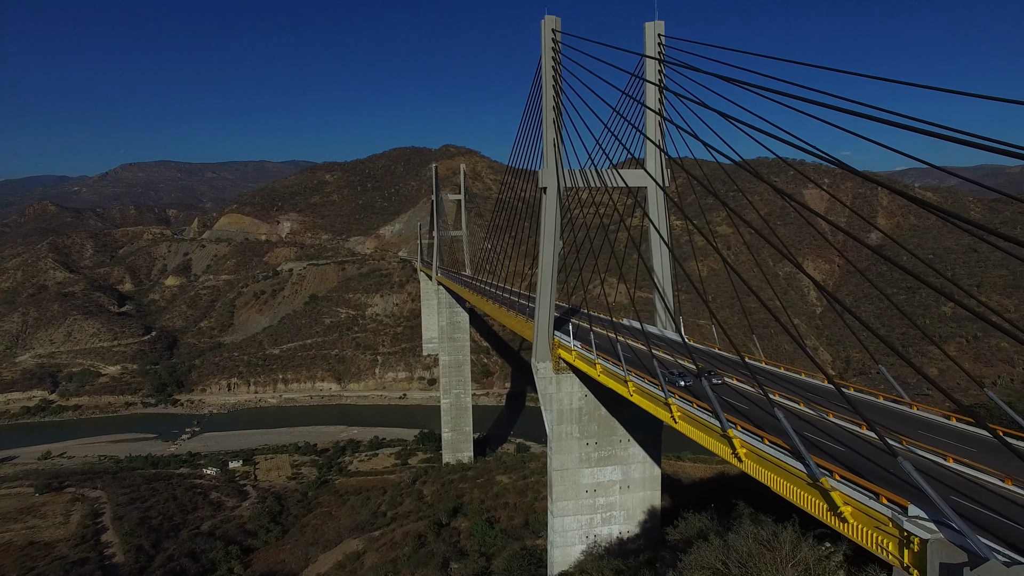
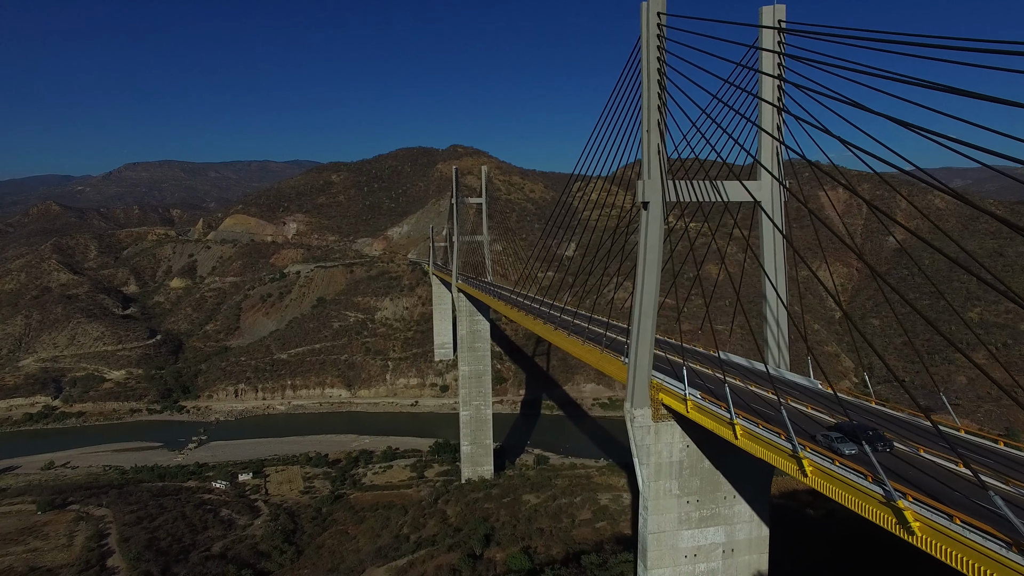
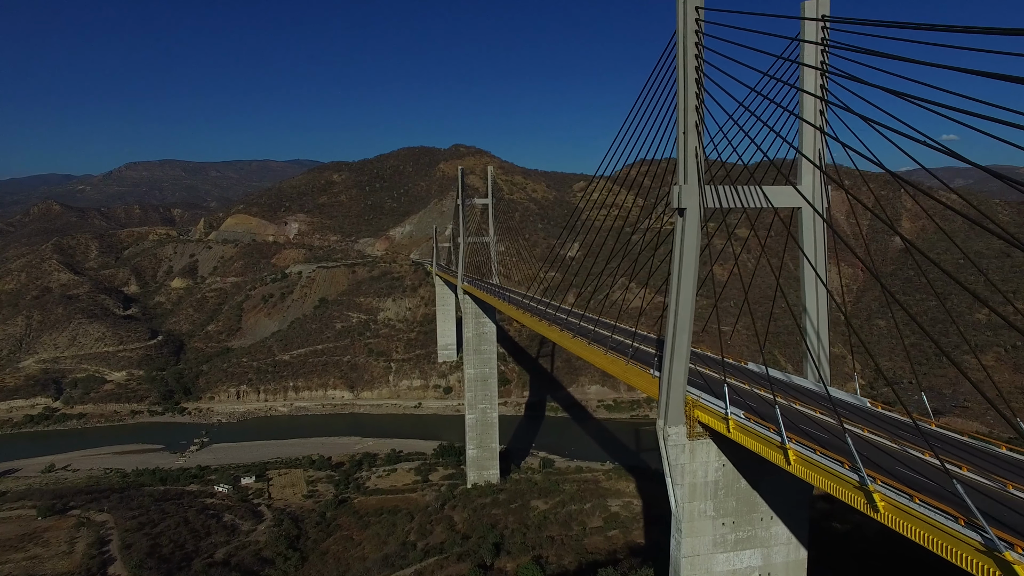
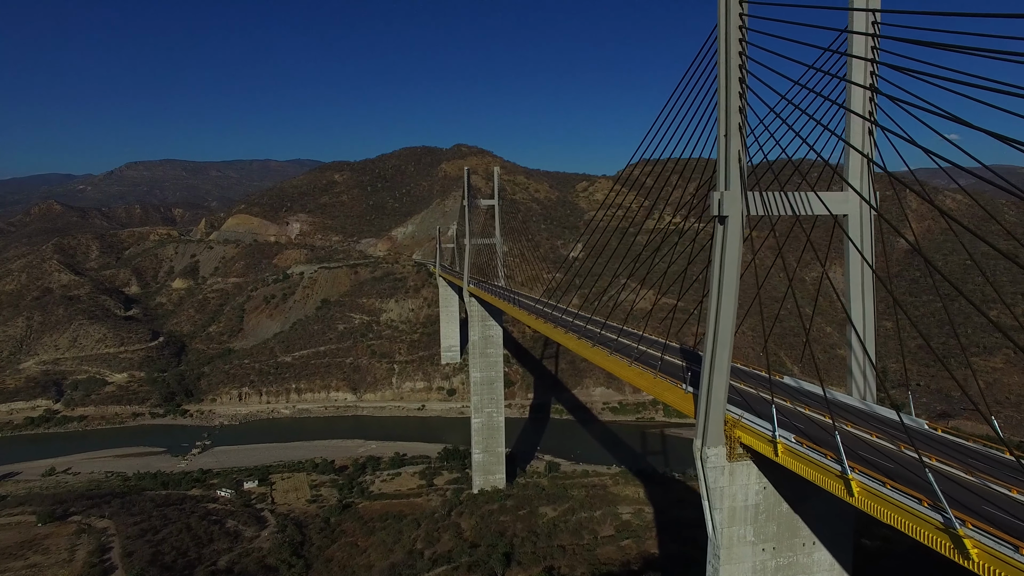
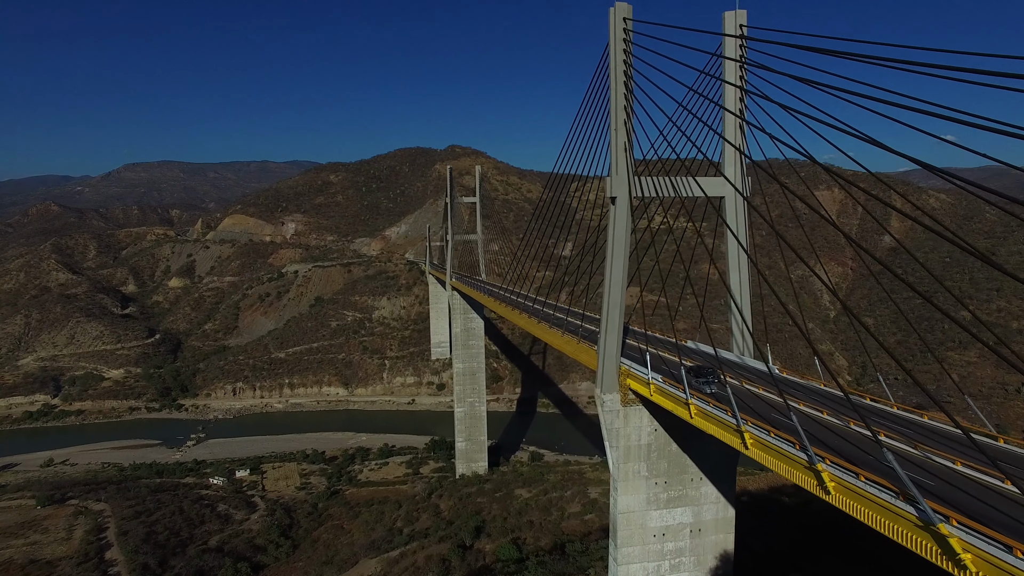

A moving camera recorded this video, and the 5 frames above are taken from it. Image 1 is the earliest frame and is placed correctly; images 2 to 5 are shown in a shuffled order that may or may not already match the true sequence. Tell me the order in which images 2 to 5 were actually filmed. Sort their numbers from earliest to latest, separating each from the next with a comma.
5, 2, 3, 4
